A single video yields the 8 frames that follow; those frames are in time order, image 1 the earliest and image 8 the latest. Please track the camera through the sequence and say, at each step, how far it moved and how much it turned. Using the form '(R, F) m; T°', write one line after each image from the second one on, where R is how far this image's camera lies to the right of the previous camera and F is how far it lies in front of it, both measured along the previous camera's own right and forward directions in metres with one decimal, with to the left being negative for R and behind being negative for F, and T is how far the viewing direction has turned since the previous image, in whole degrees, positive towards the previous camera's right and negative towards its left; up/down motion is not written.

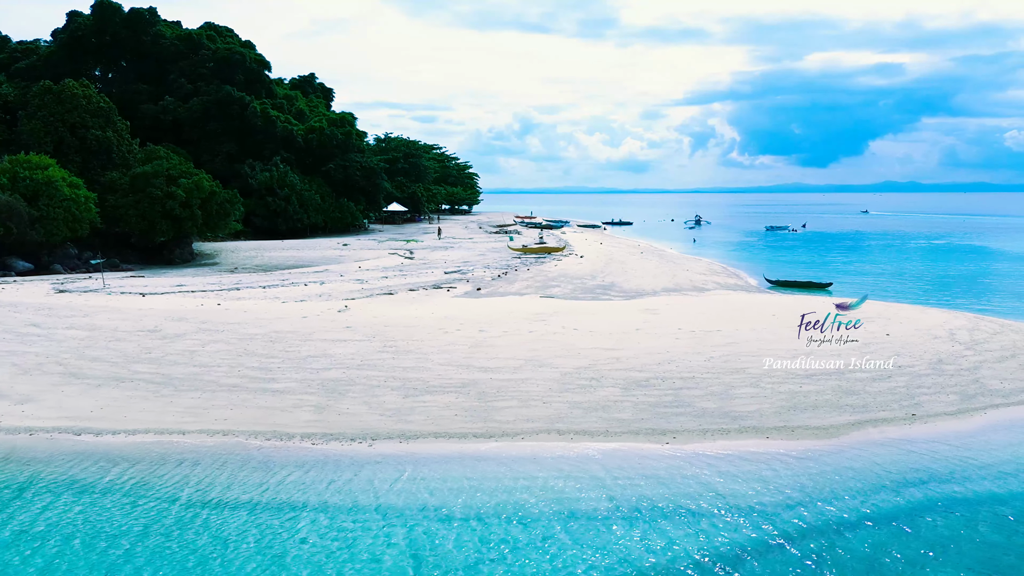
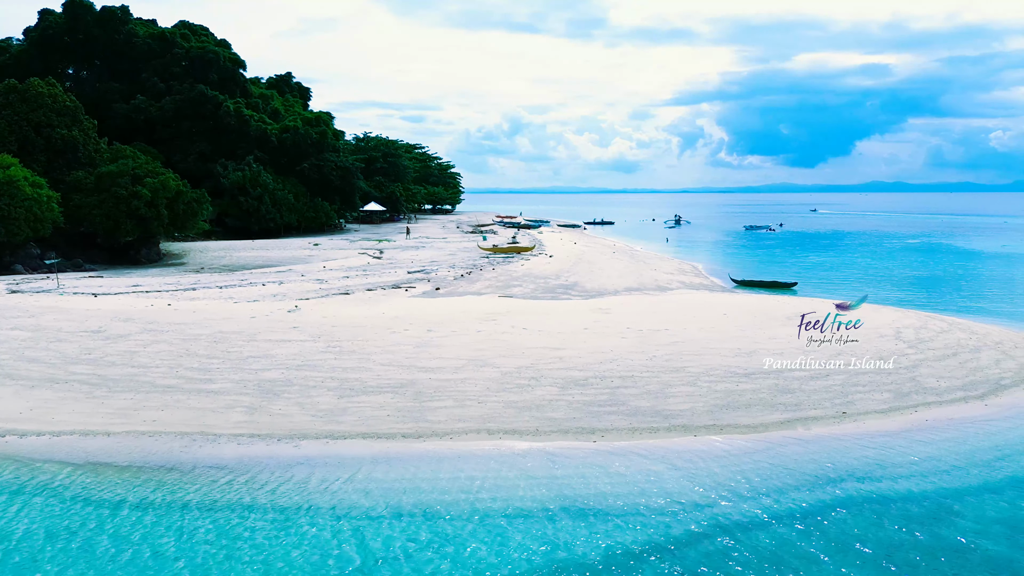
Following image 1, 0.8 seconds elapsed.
(+0.9, 0.0) m; +1°
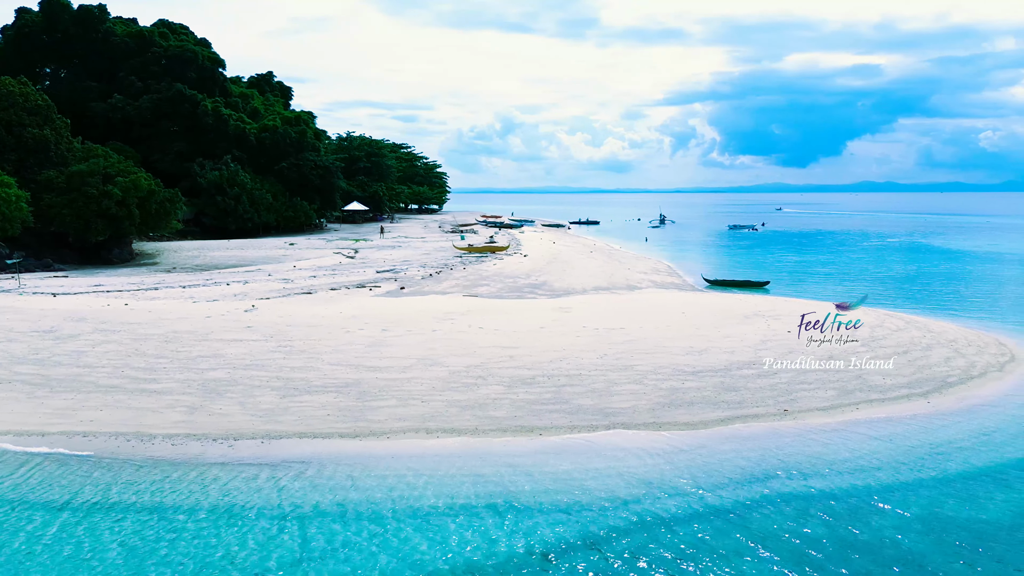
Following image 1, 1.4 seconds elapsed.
(+0.8, 0.0) m; +1°
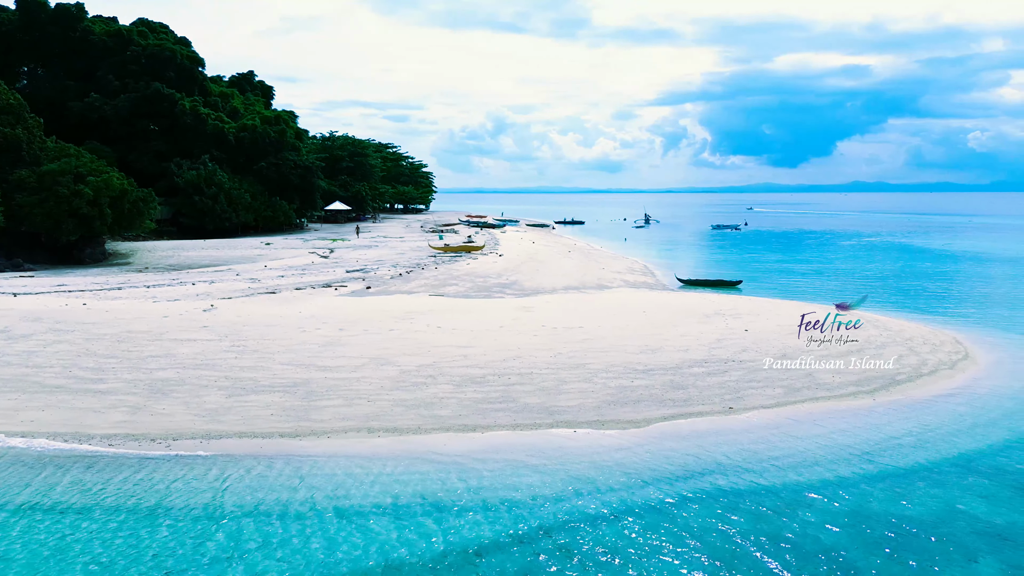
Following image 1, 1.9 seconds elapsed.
(+0.7, 0.0) m; +1°
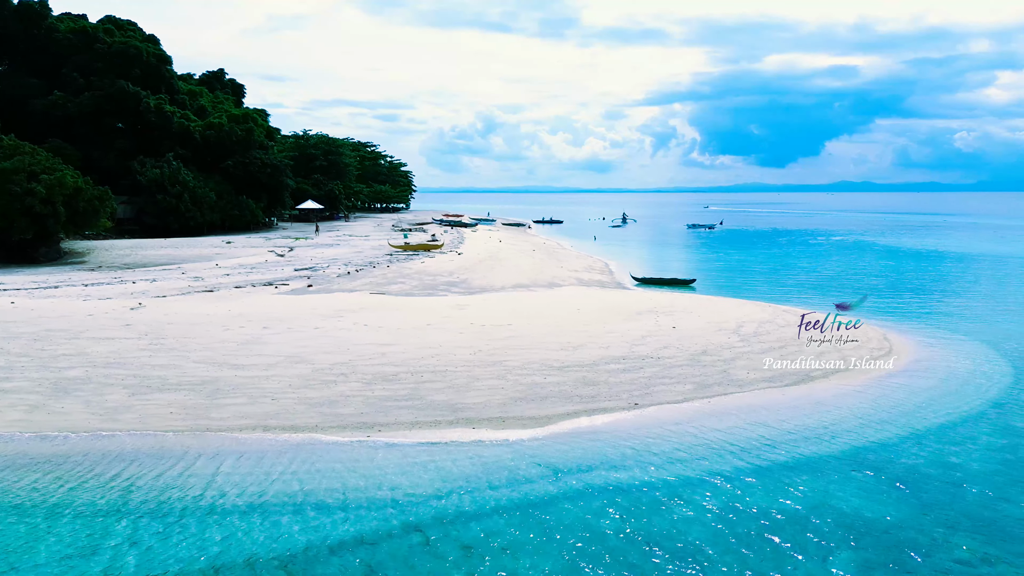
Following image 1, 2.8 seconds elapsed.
(+1.4, 0.0) m; +1°
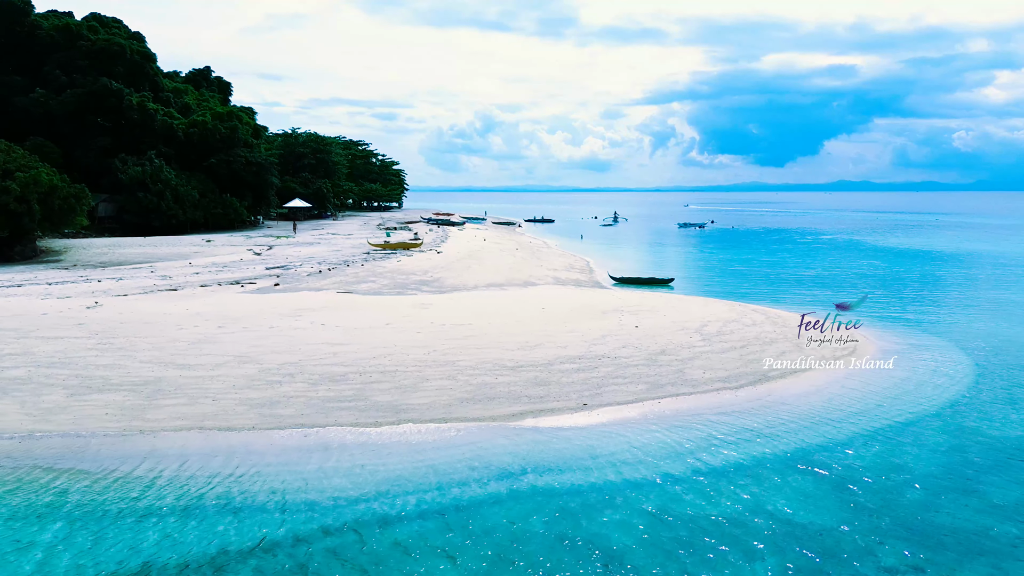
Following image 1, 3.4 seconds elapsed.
(+0.8, +0.2) m; 0°
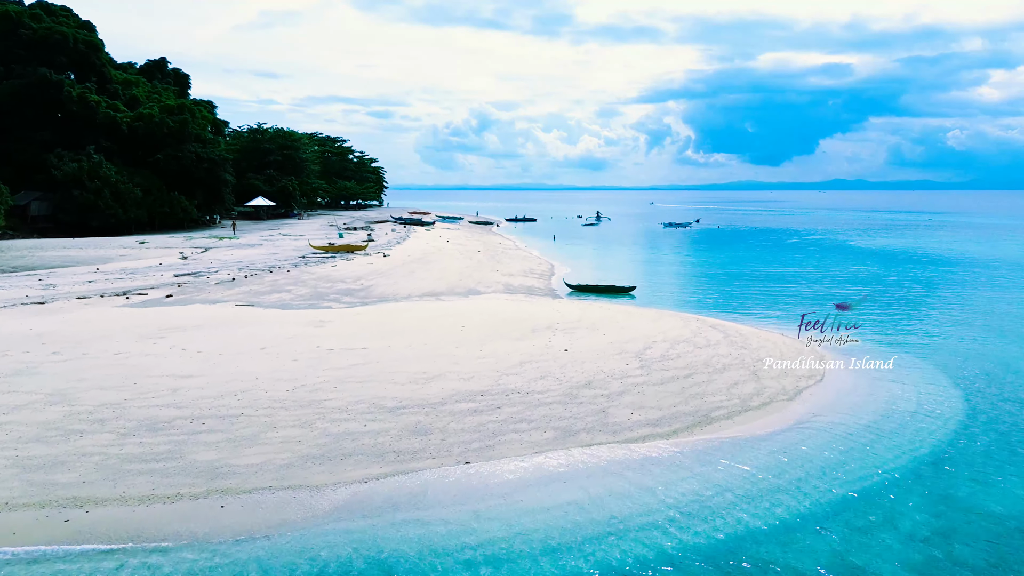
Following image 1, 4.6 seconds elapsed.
(+1.7, +2.6) m; 0°
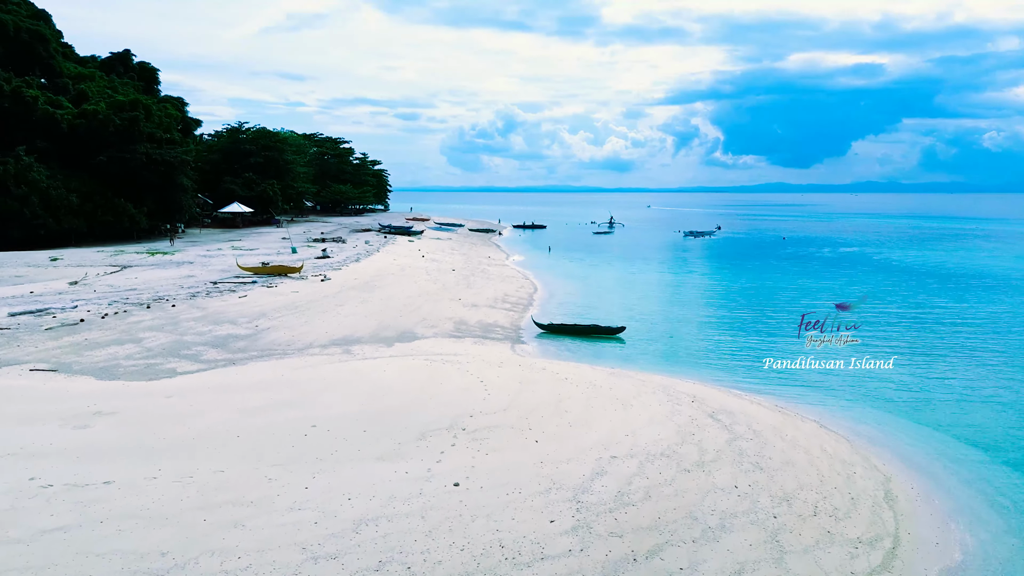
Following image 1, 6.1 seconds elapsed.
(+1.9, +5.4) m; -2°
